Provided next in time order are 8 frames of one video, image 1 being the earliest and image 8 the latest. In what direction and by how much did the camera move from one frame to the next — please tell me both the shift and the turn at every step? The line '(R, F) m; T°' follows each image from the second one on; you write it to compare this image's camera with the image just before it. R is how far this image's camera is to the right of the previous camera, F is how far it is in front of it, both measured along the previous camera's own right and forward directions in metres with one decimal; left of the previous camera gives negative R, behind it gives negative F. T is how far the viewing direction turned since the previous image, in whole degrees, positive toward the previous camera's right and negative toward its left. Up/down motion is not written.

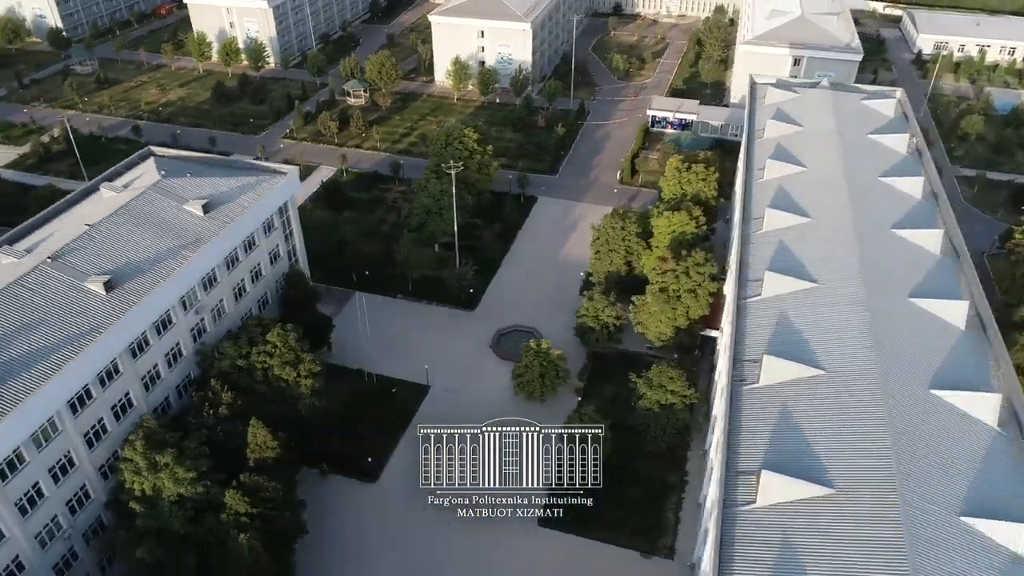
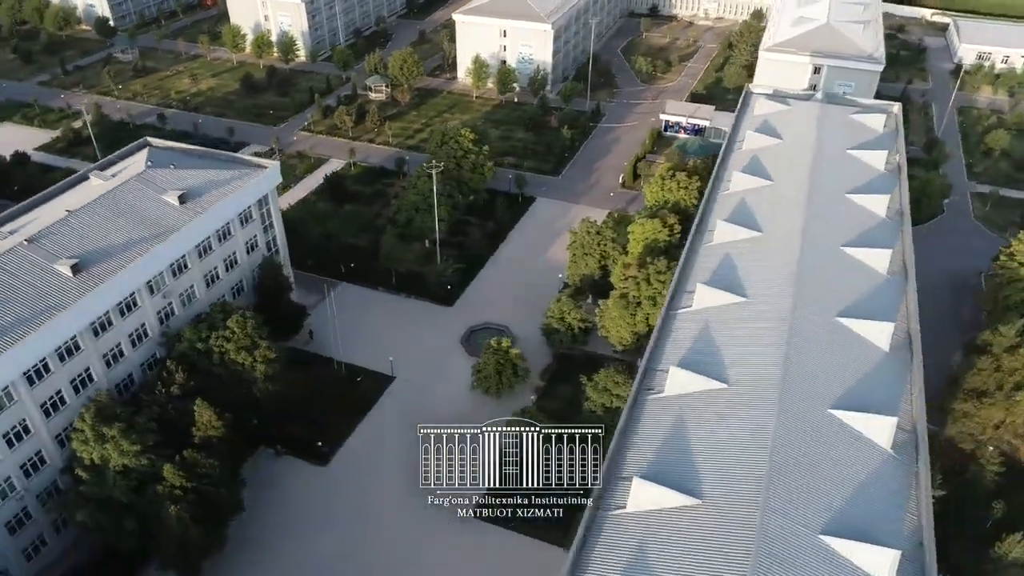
(+3.5, -0.5) m; -4°
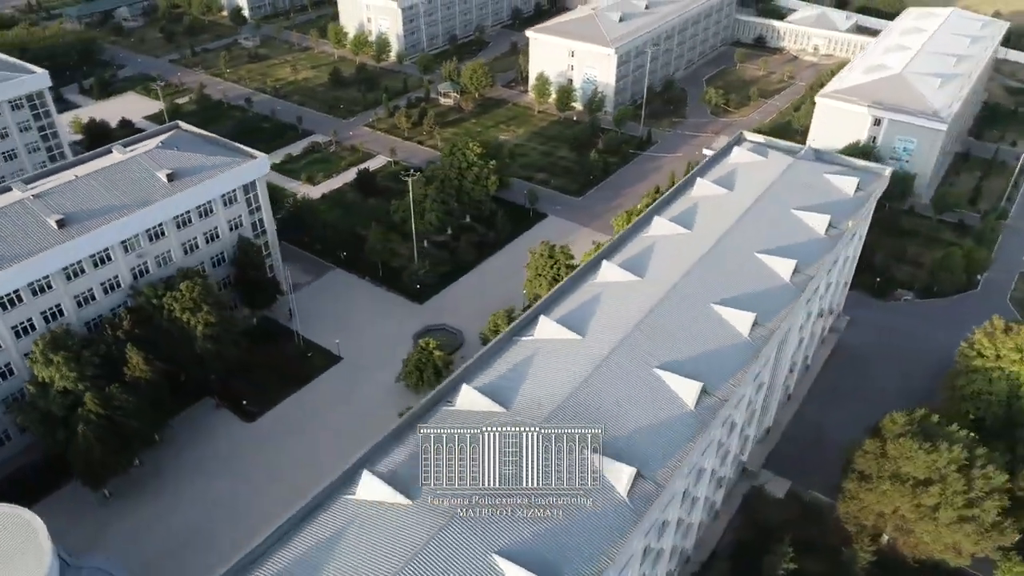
(+8.7, -1.0) m; -11°
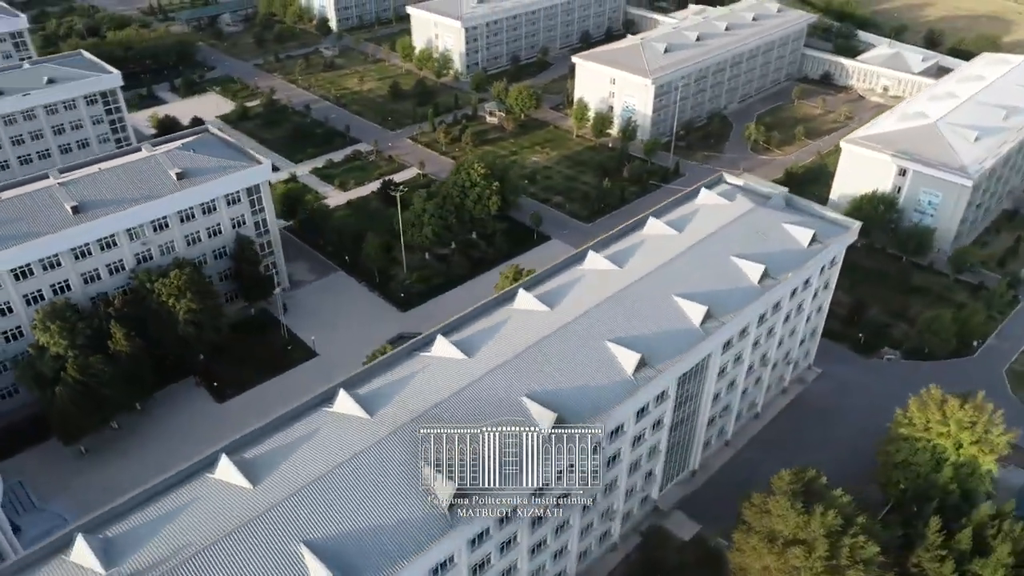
(+6.6, -1.1) m; -8°
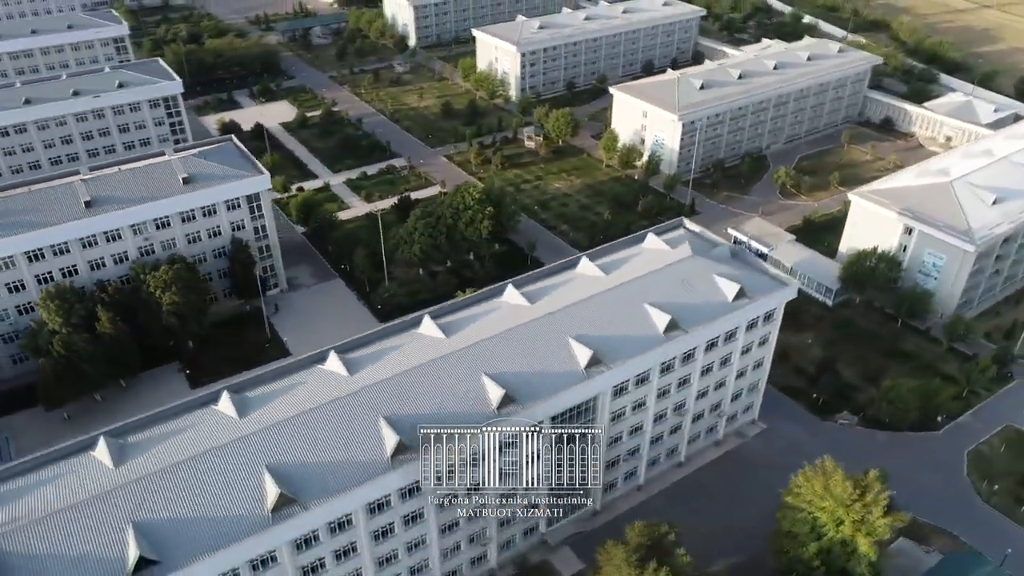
(+7.7, -0.9) m; -8°
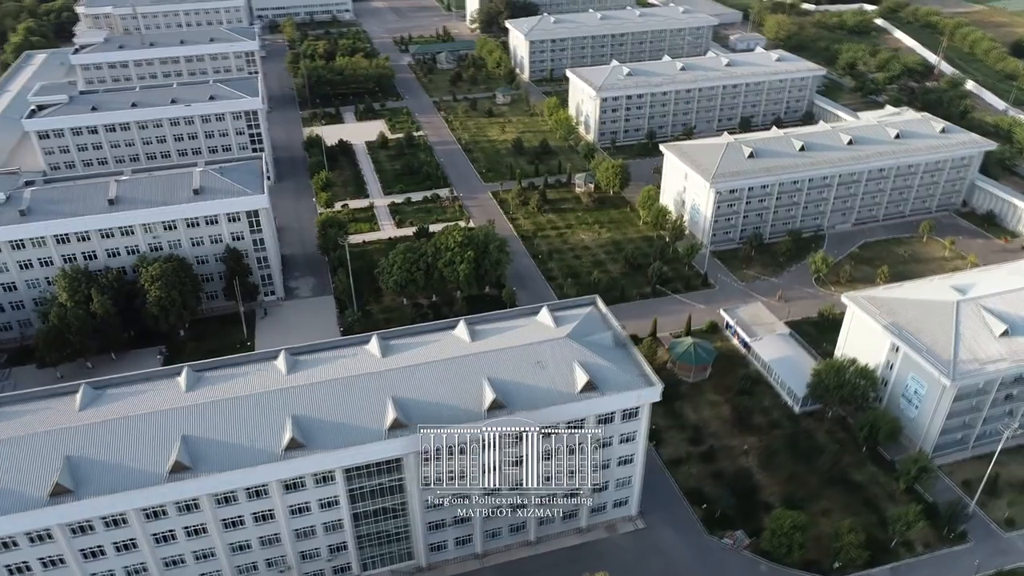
(+13.0, +0.6) m; -13°
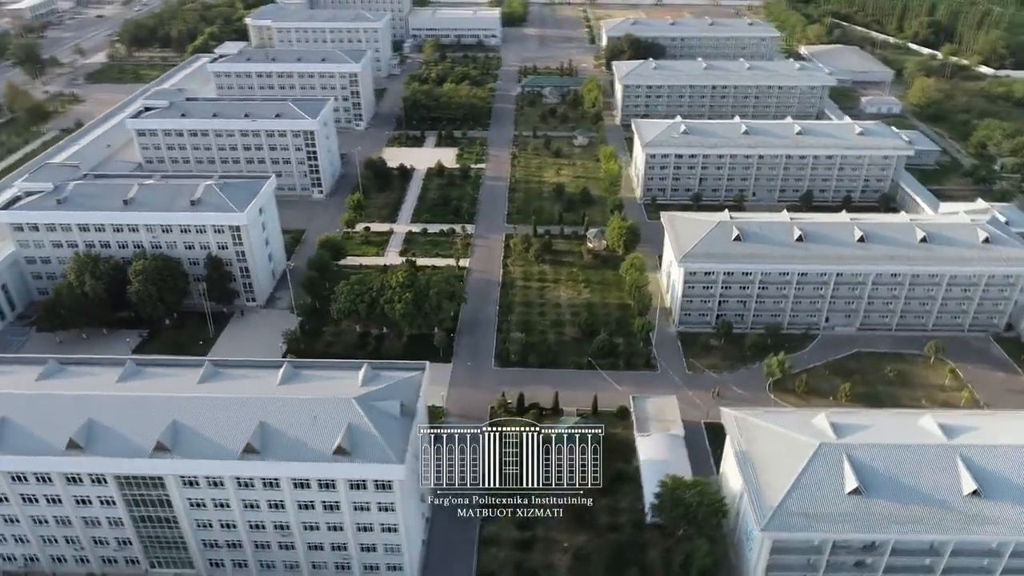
(+17.1, +0.6) m; -14°
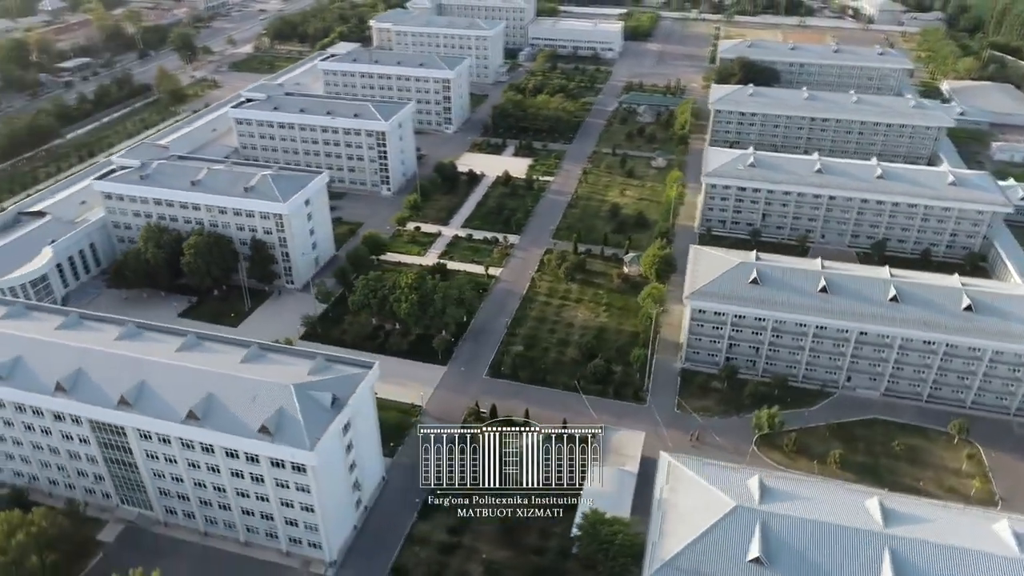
(+9.6, -0.3) m; -11°
